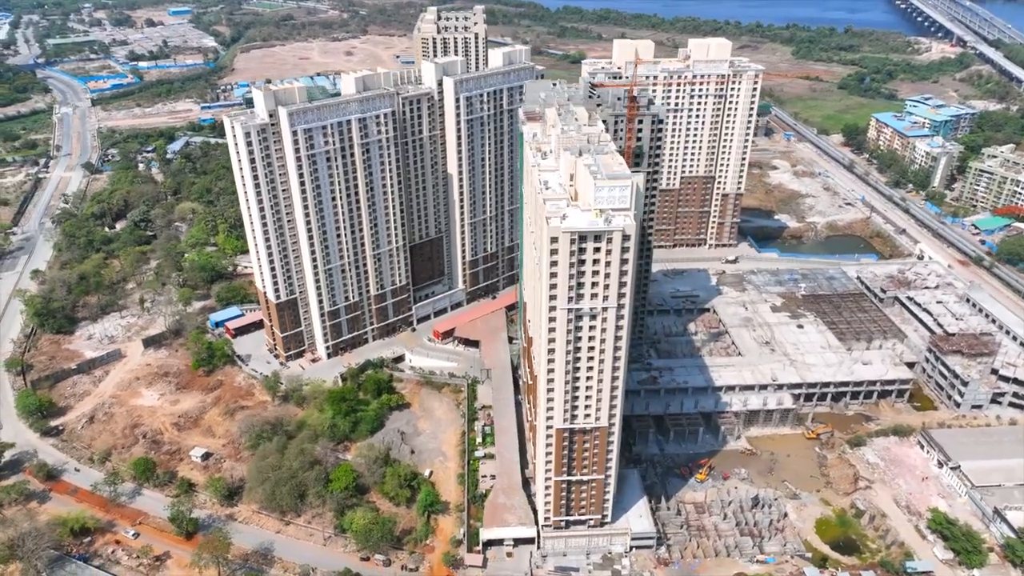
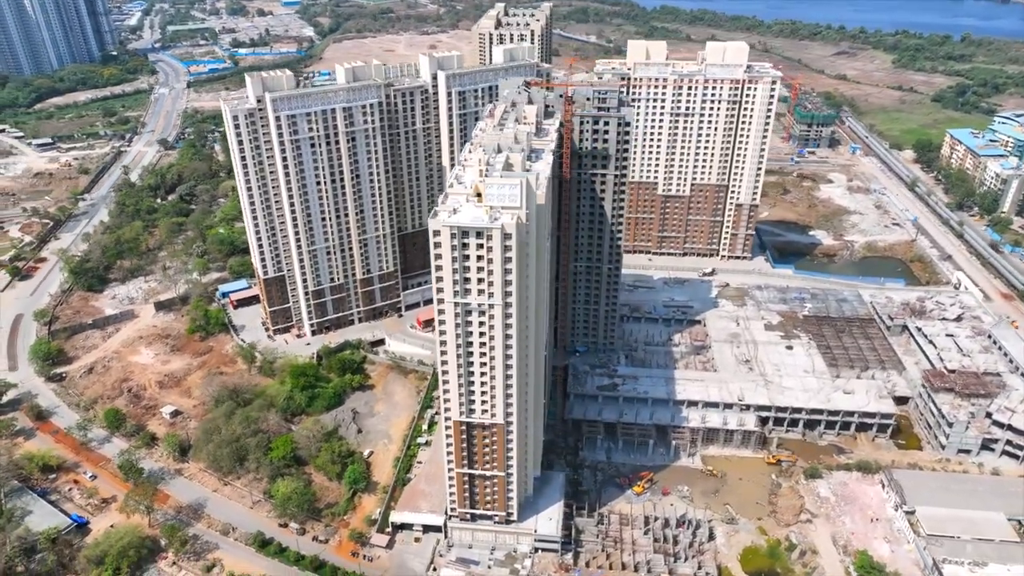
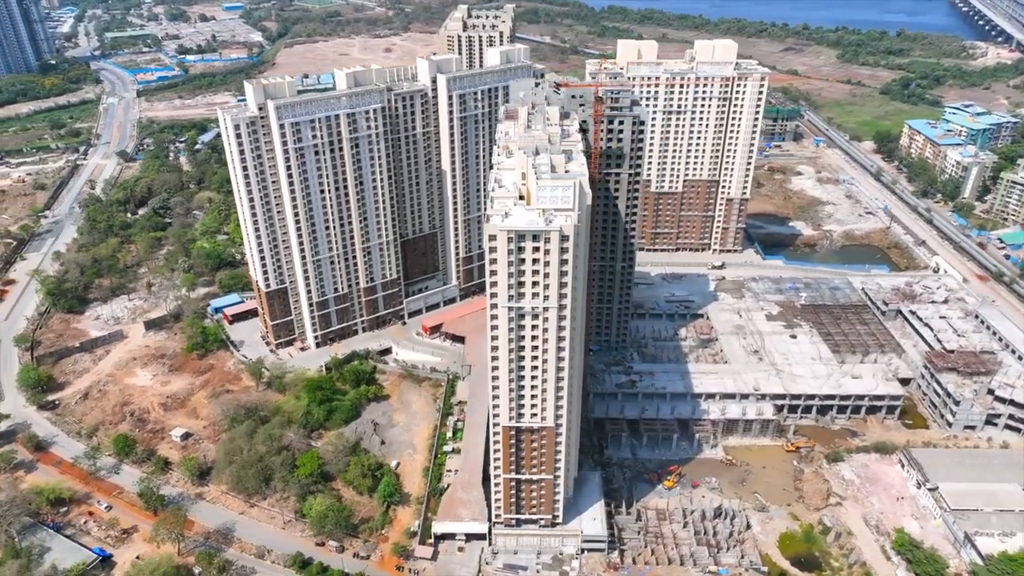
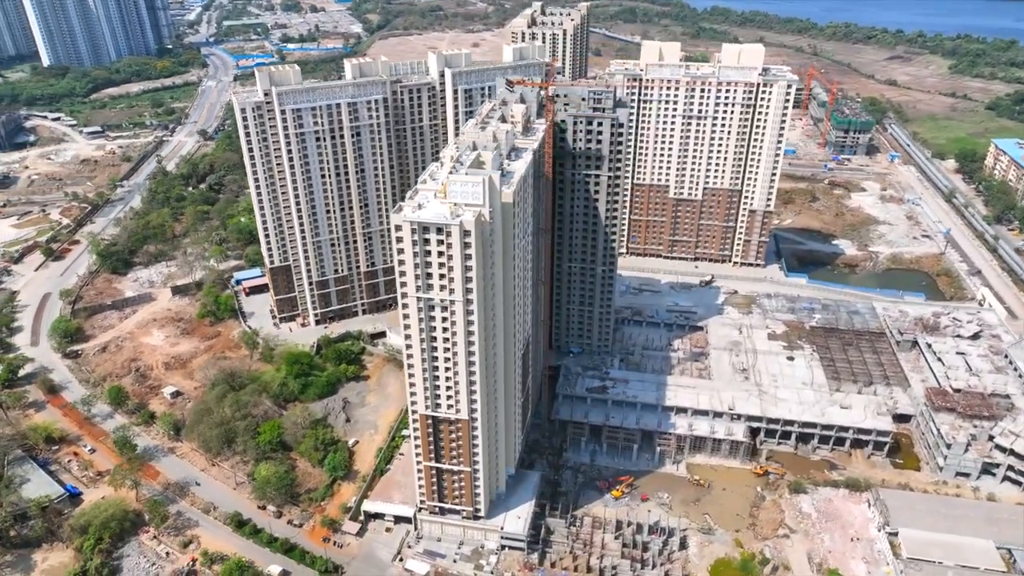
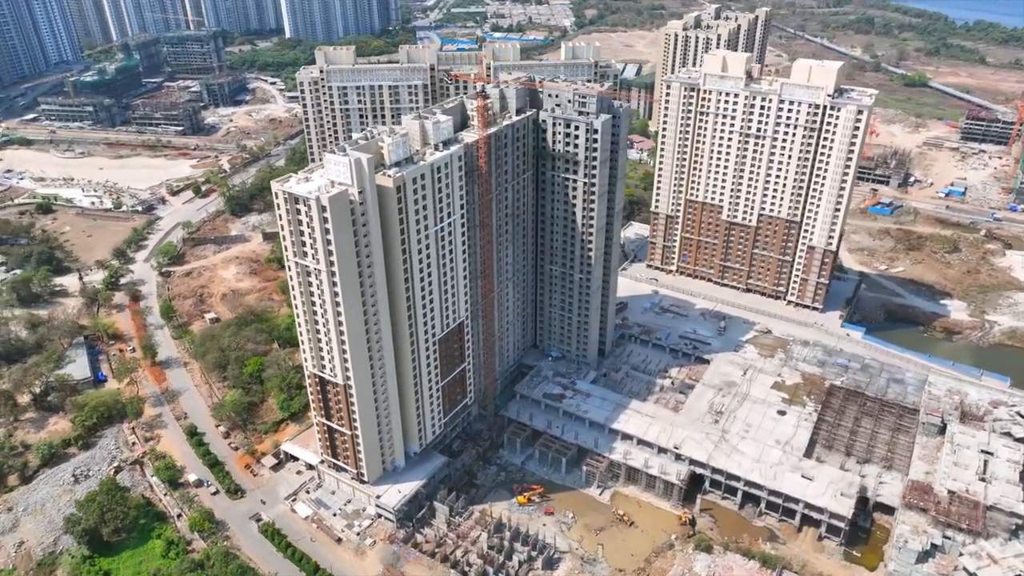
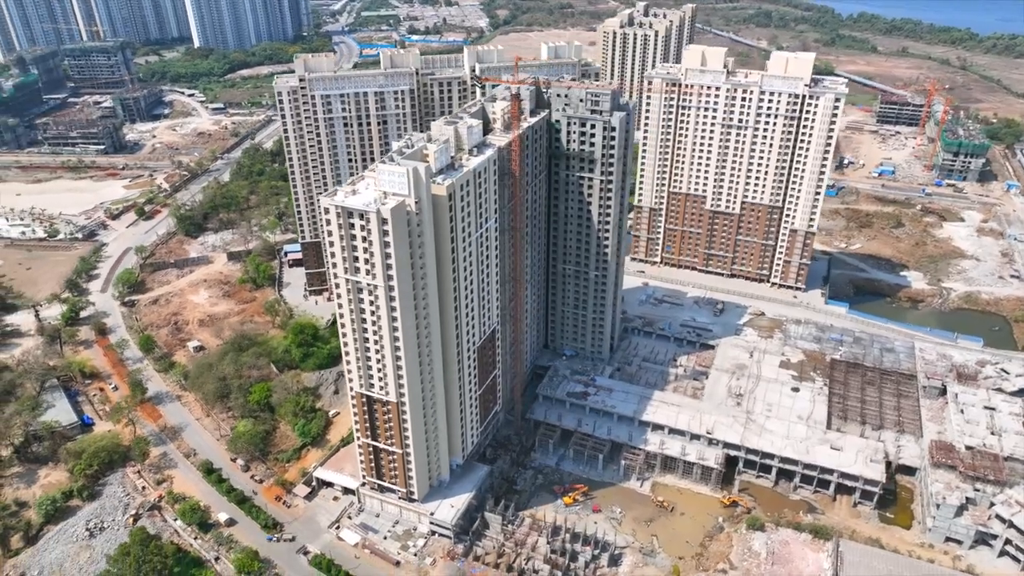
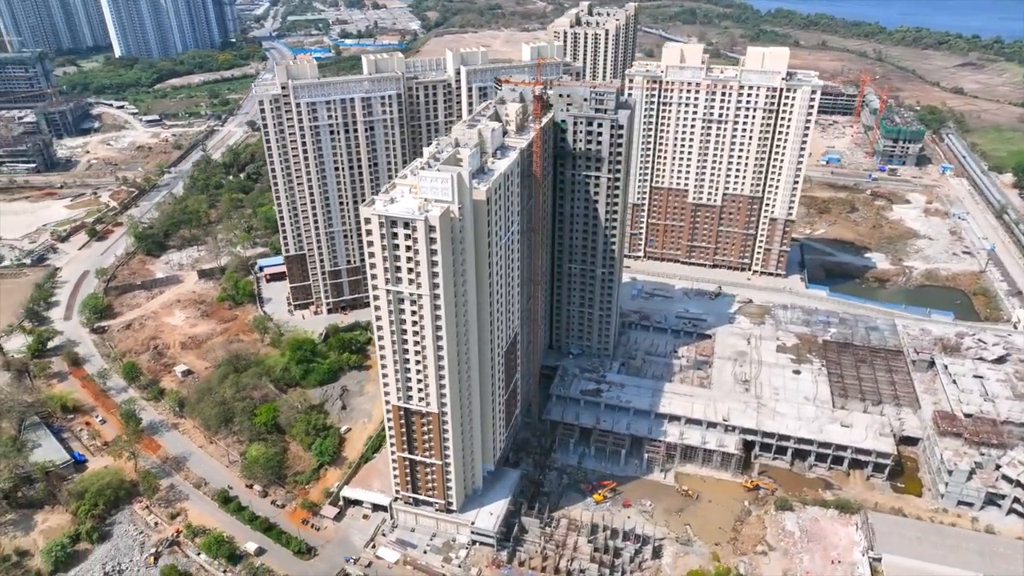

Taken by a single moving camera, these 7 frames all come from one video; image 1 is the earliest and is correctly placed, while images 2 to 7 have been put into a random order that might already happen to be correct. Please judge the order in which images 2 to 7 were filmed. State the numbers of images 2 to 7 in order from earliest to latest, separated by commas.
3, 2, 4, 7, 6, 5
